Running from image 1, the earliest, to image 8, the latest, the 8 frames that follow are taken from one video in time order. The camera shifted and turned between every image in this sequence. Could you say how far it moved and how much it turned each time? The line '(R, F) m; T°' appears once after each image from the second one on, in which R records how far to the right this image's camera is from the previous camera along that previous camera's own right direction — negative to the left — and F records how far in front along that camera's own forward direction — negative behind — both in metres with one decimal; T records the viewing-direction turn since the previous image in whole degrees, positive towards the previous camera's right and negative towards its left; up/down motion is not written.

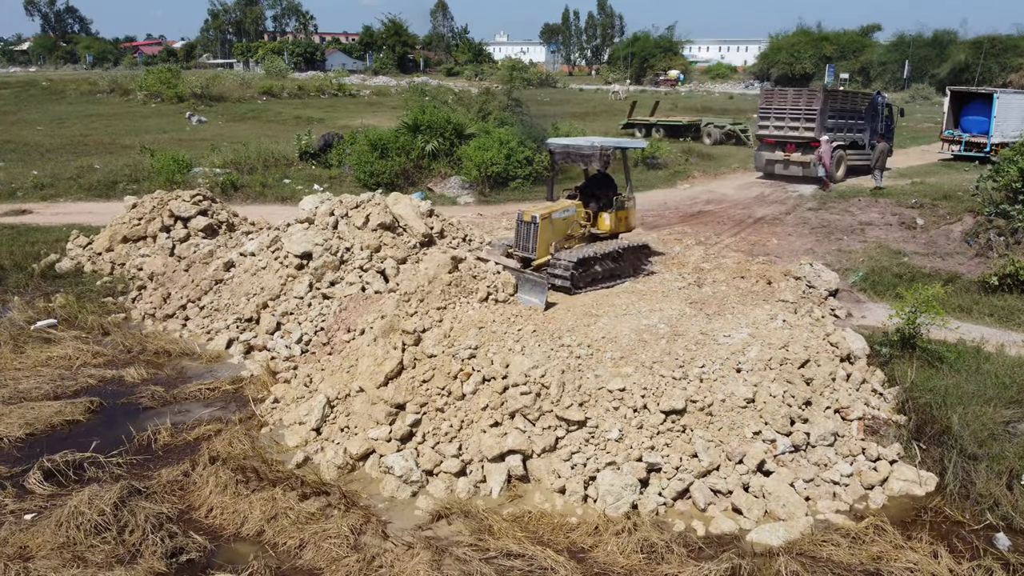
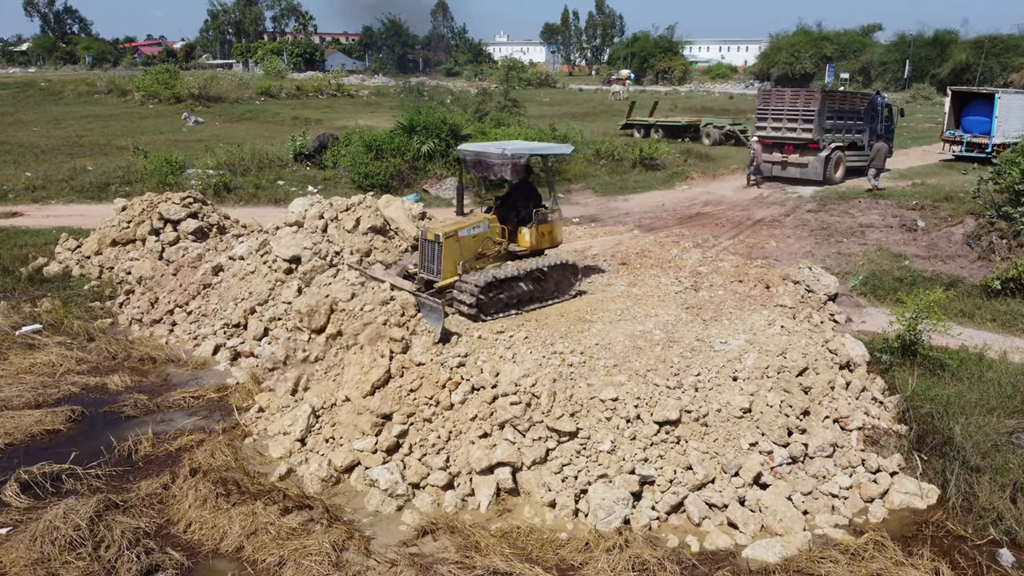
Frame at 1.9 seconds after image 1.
(+0.1, +0.2) m; 0°
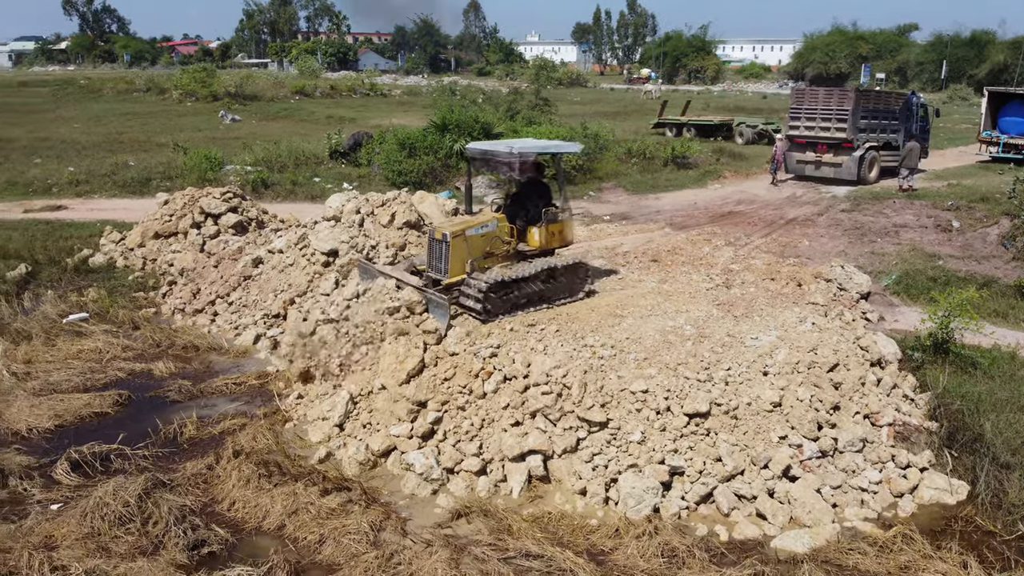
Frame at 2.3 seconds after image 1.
(-0.1, -0.1) m; -2°
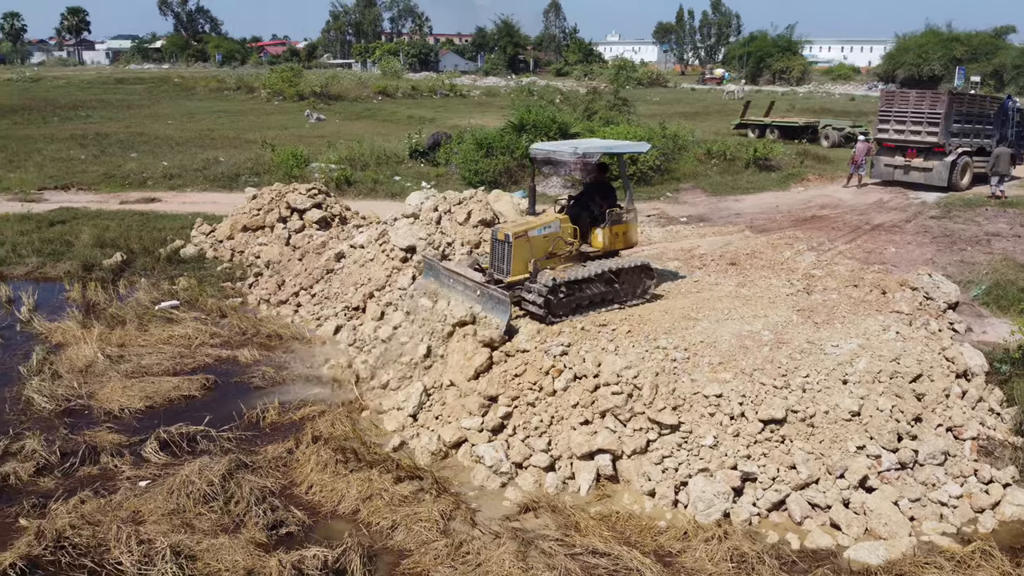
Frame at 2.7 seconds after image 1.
(0.0, -0.1) m; -5°
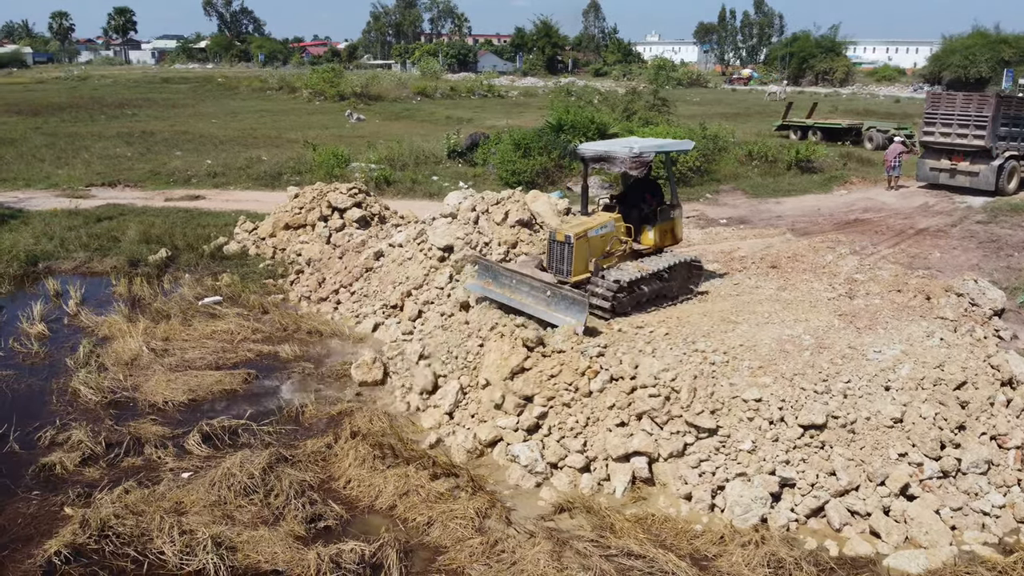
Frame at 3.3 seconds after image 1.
(0.0, 0.0) m; -3°
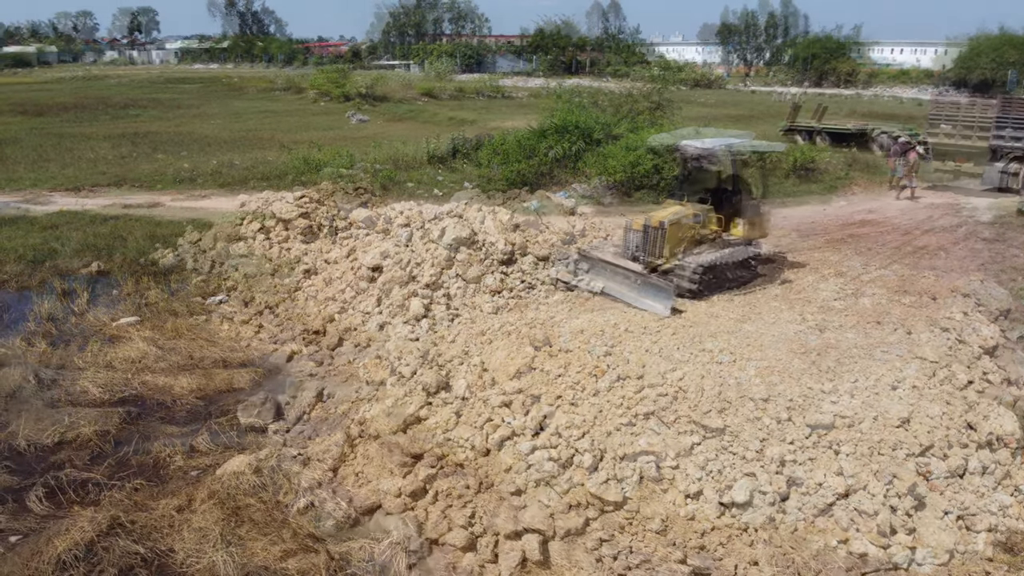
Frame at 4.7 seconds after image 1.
(+1.1, +1.0) m; -2°
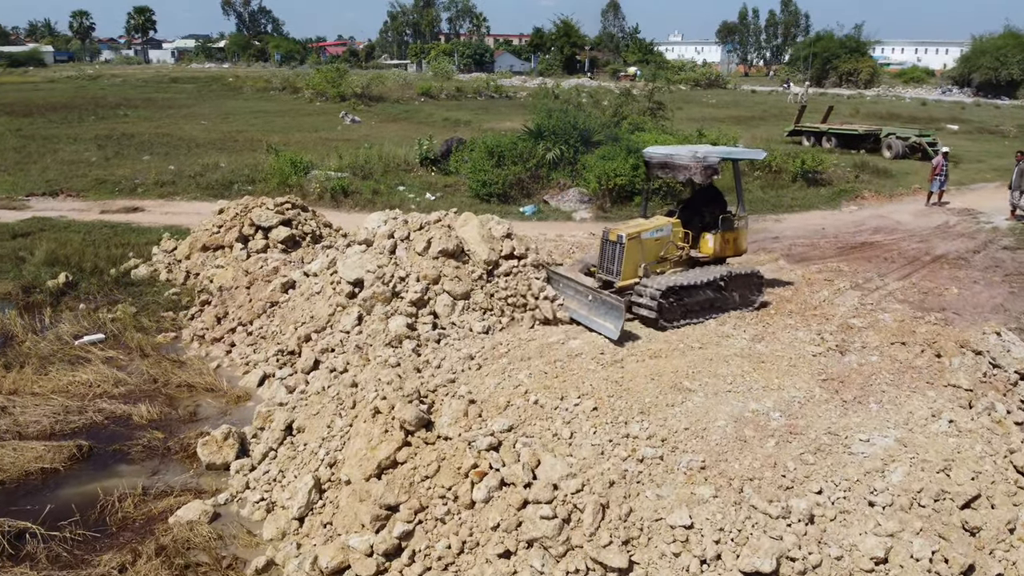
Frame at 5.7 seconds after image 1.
(+0.1, +0.7) m; 0°
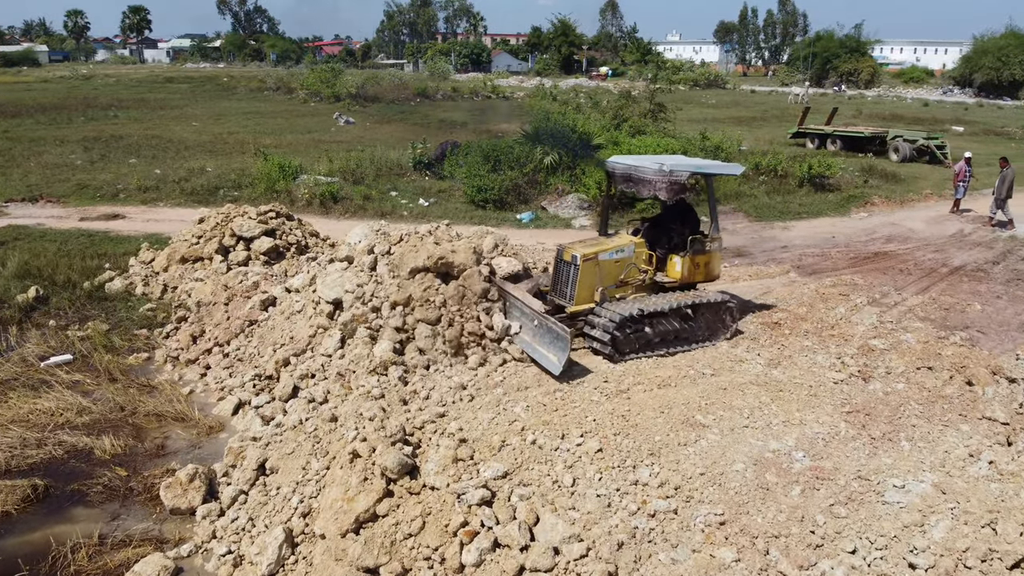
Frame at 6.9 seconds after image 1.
(0.0, +0.6) m; 0°
